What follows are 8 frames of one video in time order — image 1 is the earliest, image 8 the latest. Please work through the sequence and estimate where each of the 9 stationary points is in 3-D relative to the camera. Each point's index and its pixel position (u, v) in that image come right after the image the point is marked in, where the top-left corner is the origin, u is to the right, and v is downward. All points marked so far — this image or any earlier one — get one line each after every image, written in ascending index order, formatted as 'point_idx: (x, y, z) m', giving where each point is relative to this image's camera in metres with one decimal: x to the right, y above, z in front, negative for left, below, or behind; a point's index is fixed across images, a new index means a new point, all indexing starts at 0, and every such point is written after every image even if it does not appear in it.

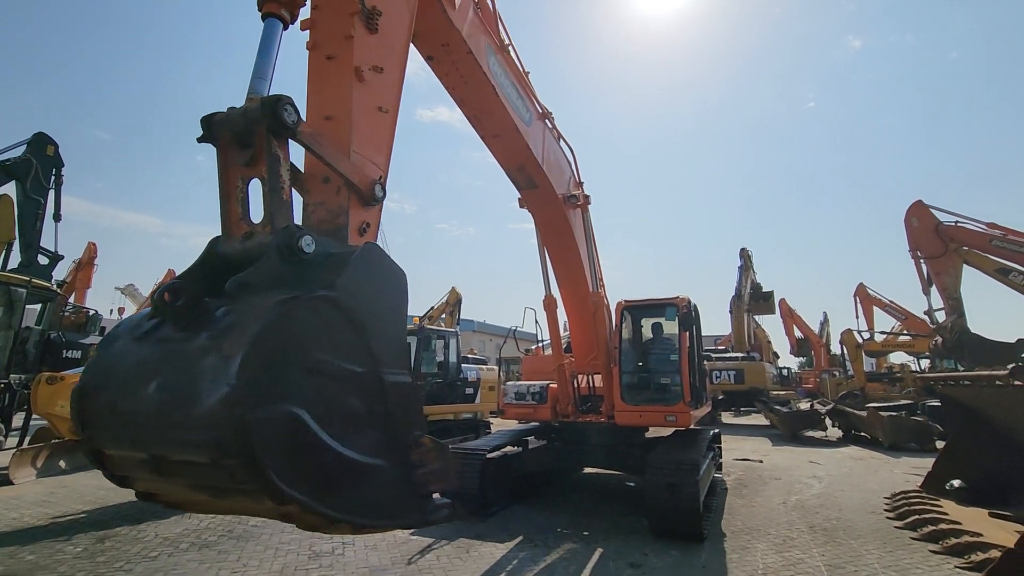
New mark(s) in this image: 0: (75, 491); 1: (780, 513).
0: (-6.1, -2.9, +7.4) m
1: (+3.4, -2.8, +6.6) m
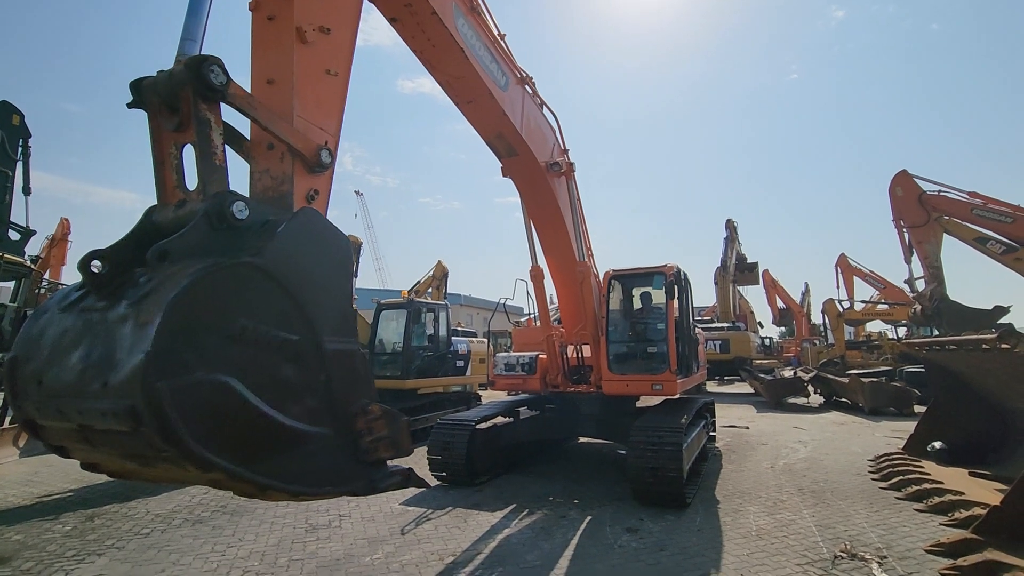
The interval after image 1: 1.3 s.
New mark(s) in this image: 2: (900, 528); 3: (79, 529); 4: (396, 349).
0: (-6.2, -2.5, +7.2) m
1: (+3.3, -2.4, +6.8) m
2: (+3.4, -2.1, +4.7) m
3: (-4.1, -2.3, +4.9) m
4: (-2.2, -1.2, +9.9) m
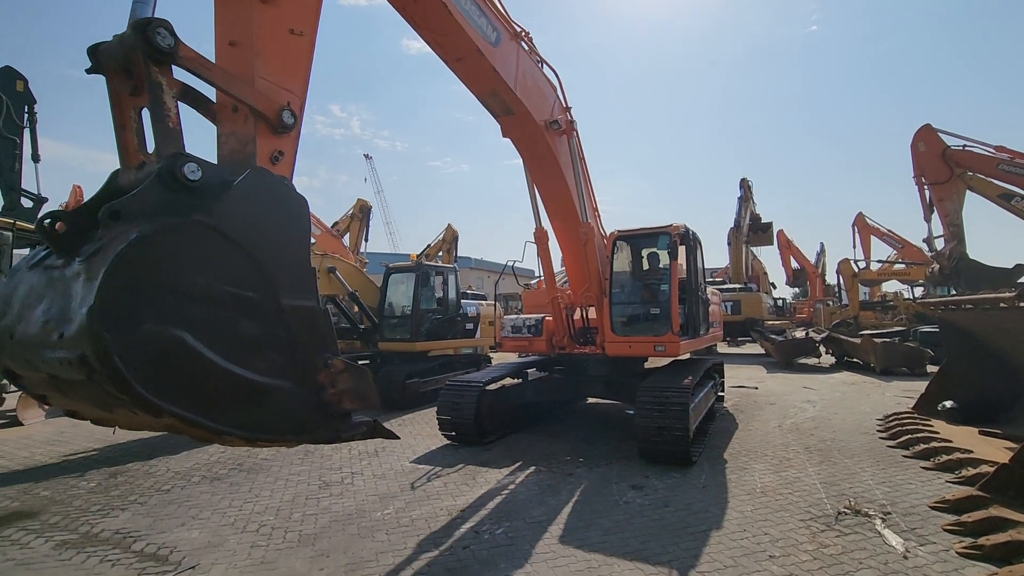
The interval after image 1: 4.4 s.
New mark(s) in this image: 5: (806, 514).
0: (-6.1, -2.0, +7.5) m
1: (+3.4, -1.9, +6.8) m
2: (+3.5, -1.8, +4.7) m
3: (-4.0, -1.9, +5.1) m
4: (-2.0, -0.5, +10.0) m
5: (+2.3, -1.8, +4.1) m
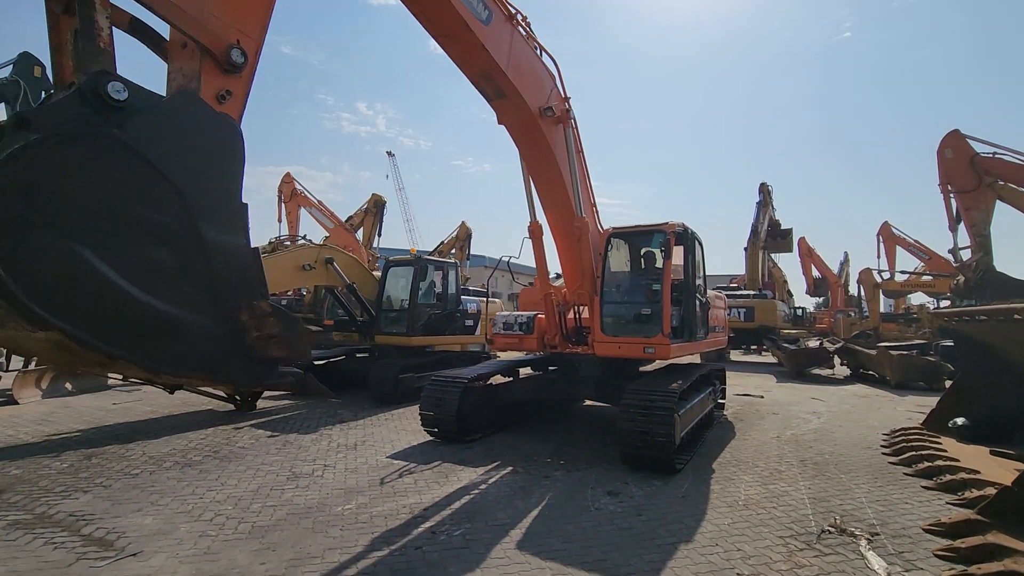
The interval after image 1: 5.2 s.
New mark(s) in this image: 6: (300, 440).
0: (-6.2, -1.8, +7.5) m
1: (+3.2, -2.0, +6.5) m
2: (+3.2, -1.8, +4.4) m
3: (-4.2, -1.7, +5.1) m
4: (-2.1, -0.4, +9.9) m
5: (+2.0, -1.8, +3.9) m
6: (-2.6, -1.8, +6.3) m
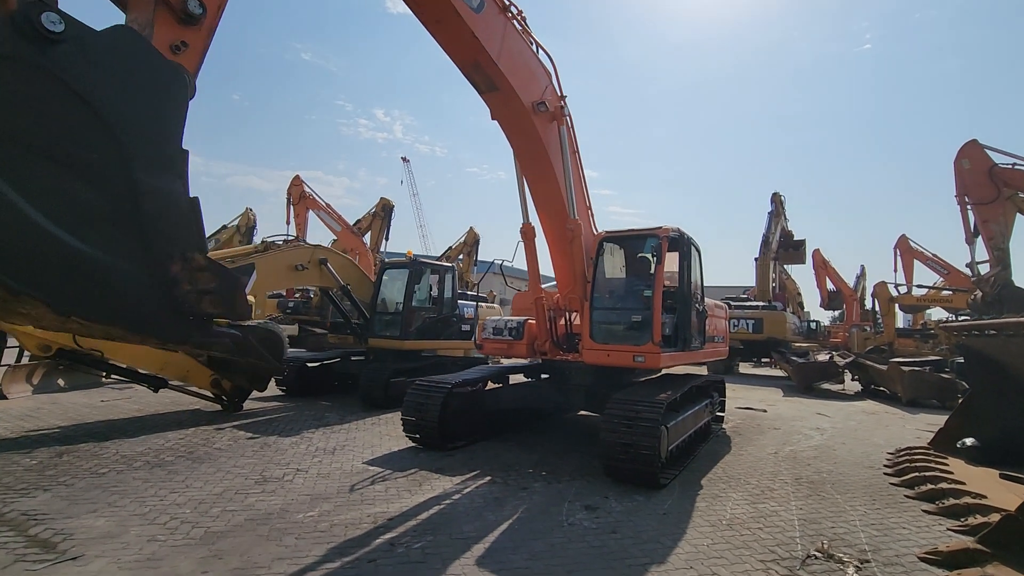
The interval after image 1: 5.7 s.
0: (-6.4, -1.7, +7.5) m
1: (+3.0, -2.1, +6.2) m
2: (+3.0, -1.9, +4.1) m
3: (-4.5, -1.7, +5.0) m
4: (-2.1, -0.4, +9.7) m
5: (+1.8, -1.8, +3.6) m
6: (-2.7, -1.8, +6.2) m
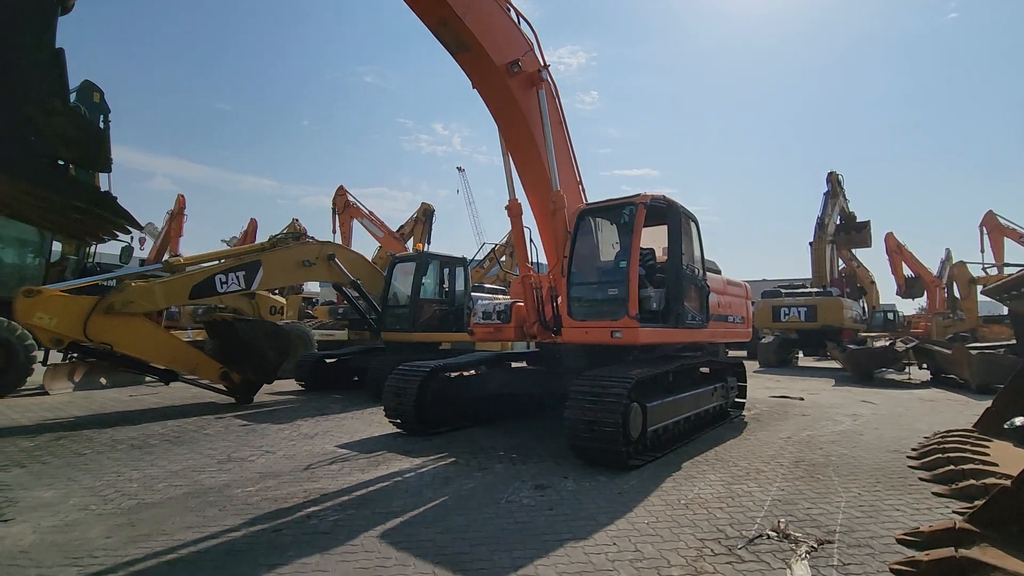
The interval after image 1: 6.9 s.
0: (-6.4, -1.7, +8.0) m
1: (+2.8, -1.7, +5.6) m
2: (+2.5, -1.5, +3.6) m
3: (-4.8, -1.6, +5.3) m
4: (-2.0, -0.3, +9.8) m
5: (+1.2, -1.5, +3.2) m
6: (-2.9, -1.7, +6.3) m
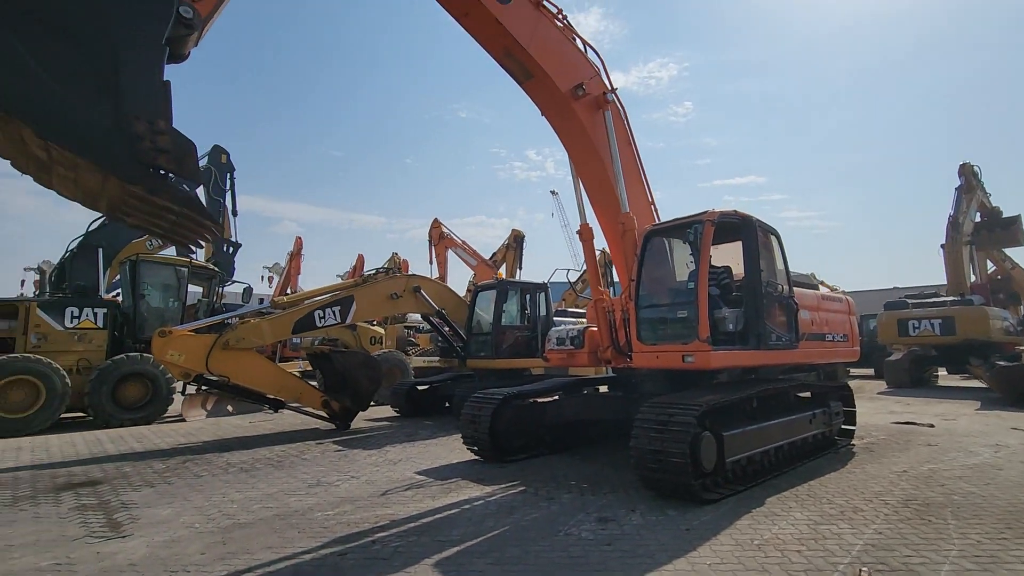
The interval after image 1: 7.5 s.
0: (-5.0, -2.4, +9.0) m
1: (+3.5, -1.8, +5.0) m
2: (+2.9, -1.6, +3.0) m
3: (-4.0, -2.1, +6.1) m
4: (-0.4, -0.8, +10.0) m
5: (+1.5, -1.6, +2.9) m
6: (-2.0, -2.1, +6.7) m
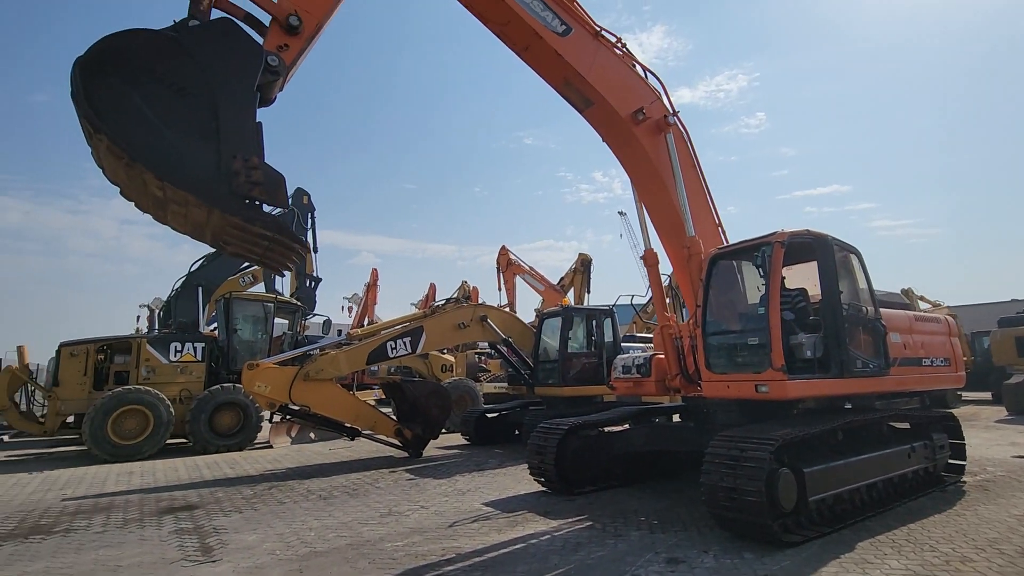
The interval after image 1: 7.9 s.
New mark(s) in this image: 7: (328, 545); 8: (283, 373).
0: (-3.8, -3.0, +9.5) m
1: (+4.1, -2.0, +4.4) m
2: (+3.2, -1.7, +2.6) m
3: (-3.2, -2.5, +6.5) m
4: (+0.8, -1.3, +10.0) m
5: (+1.8, -1.8, +2.6) m
6: (-1.1, -2.5, +6.8) m
7: (-1.5, -2.2, +4.4) m
8: (-3.6, -1.3, +8.3) m
